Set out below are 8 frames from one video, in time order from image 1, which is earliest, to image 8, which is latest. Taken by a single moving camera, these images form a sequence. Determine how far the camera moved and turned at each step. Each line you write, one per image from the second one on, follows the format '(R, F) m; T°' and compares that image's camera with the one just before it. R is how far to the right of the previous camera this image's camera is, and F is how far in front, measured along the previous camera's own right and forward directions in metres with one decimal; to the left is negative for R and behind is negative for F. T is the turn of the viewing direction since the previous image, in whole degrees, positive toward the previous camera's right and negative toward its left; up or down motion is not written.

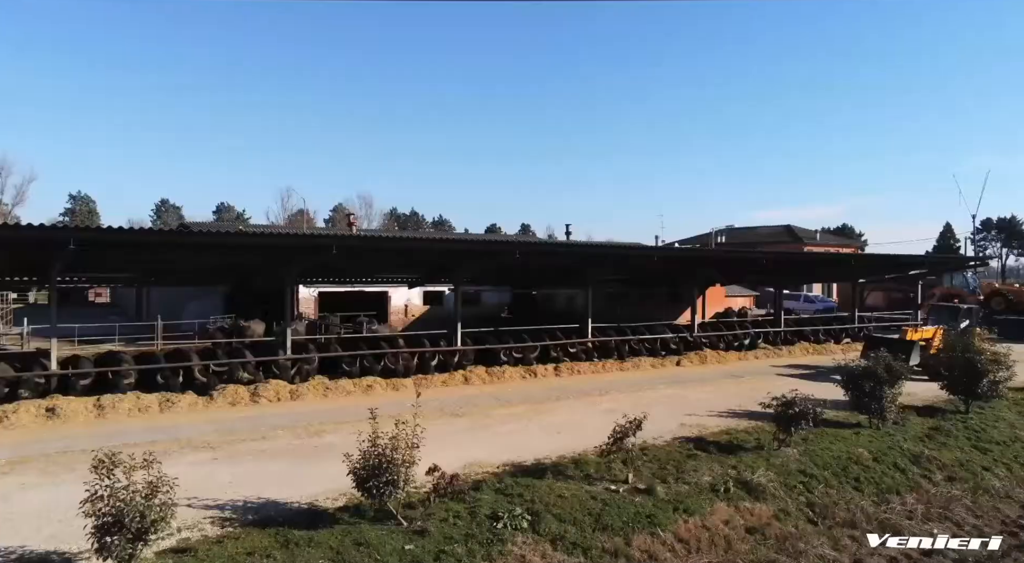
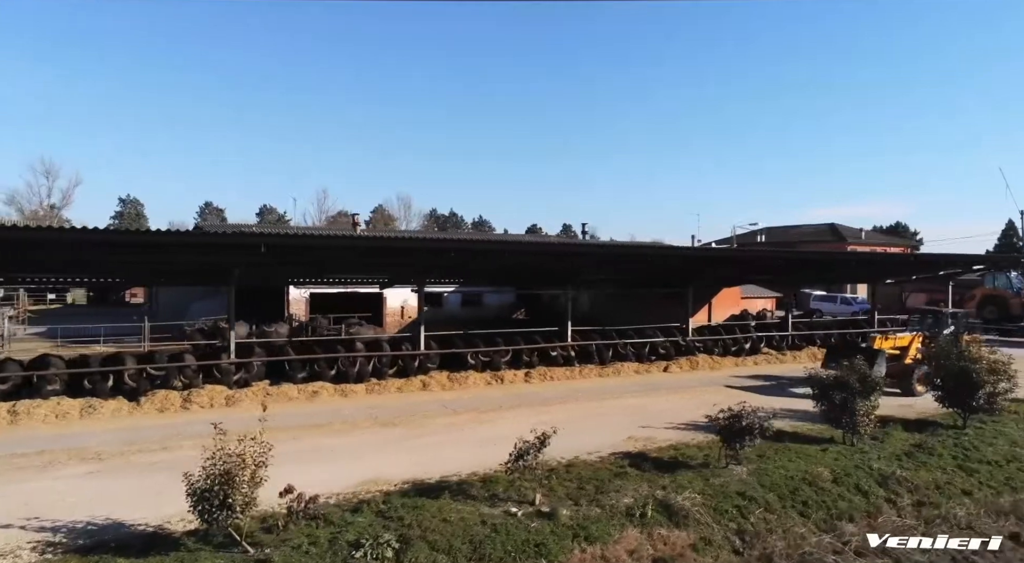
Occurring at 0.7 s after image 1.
(+1.7, +0.8) m; -4°
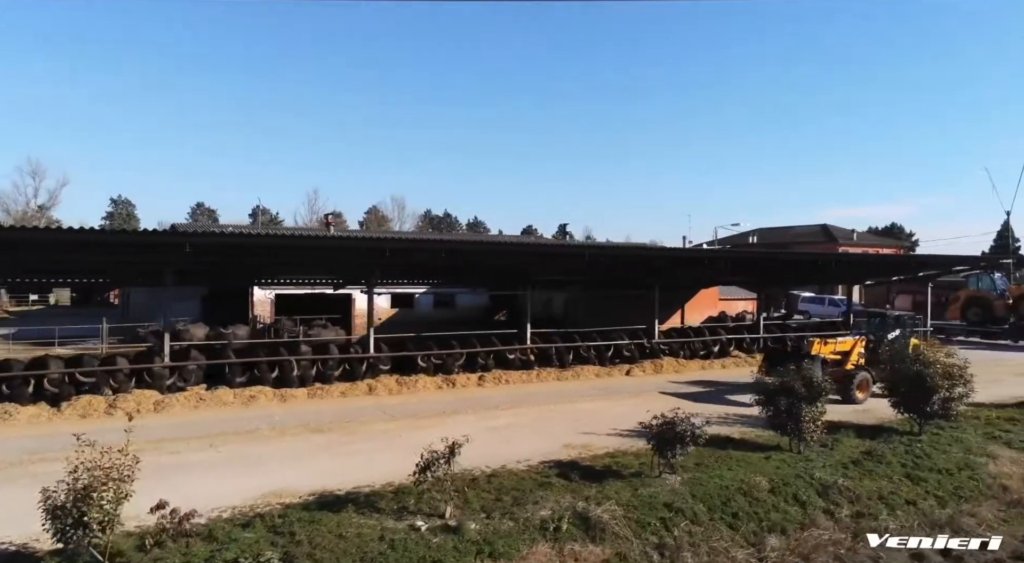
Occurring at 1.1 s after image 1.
(+1.0, +0.4) m; 0°
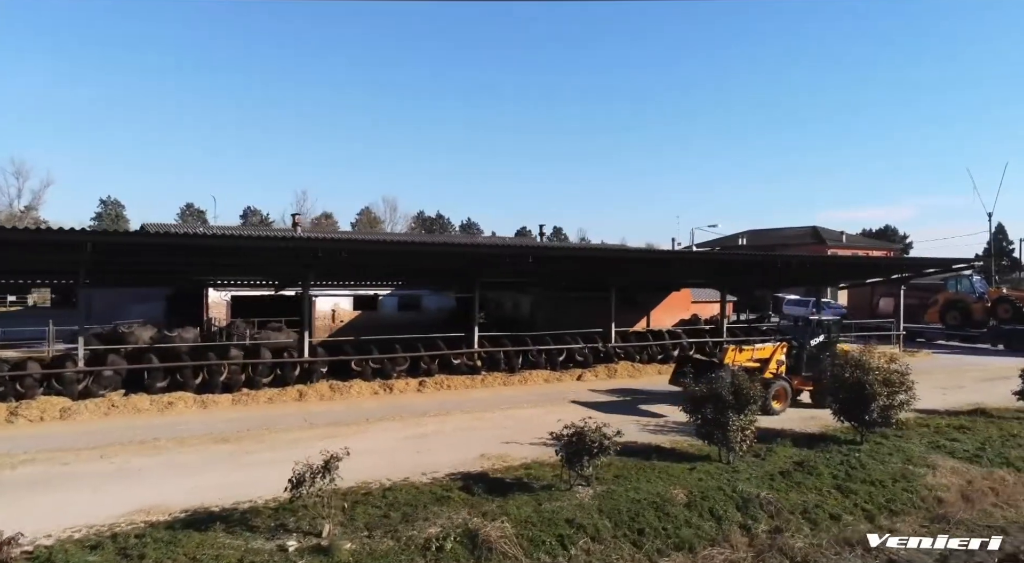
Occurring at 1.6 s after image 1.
(+1.2, +0.5) m; 0°
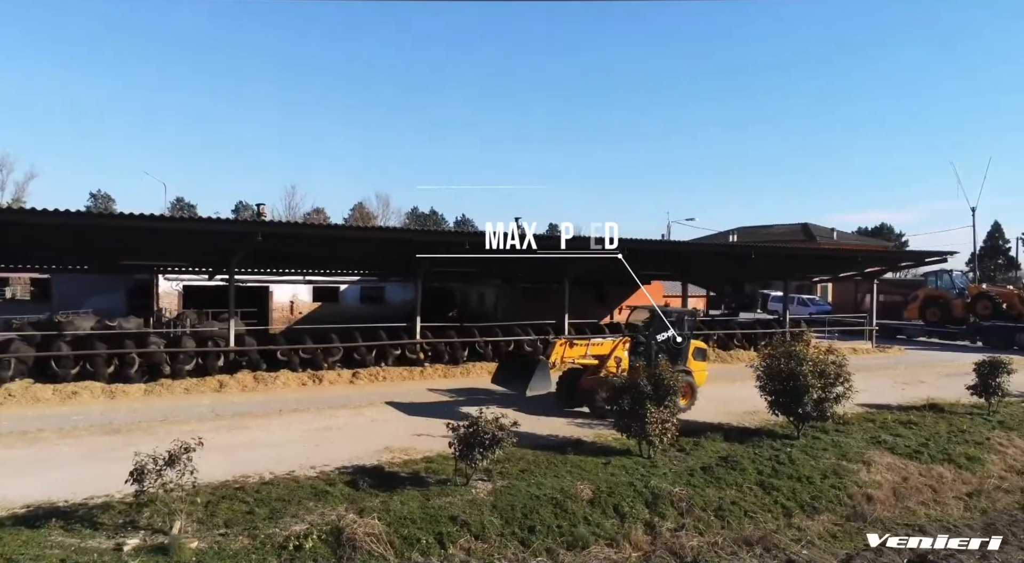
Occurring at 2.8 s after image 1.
(+1.2, +0.6) m; 0°
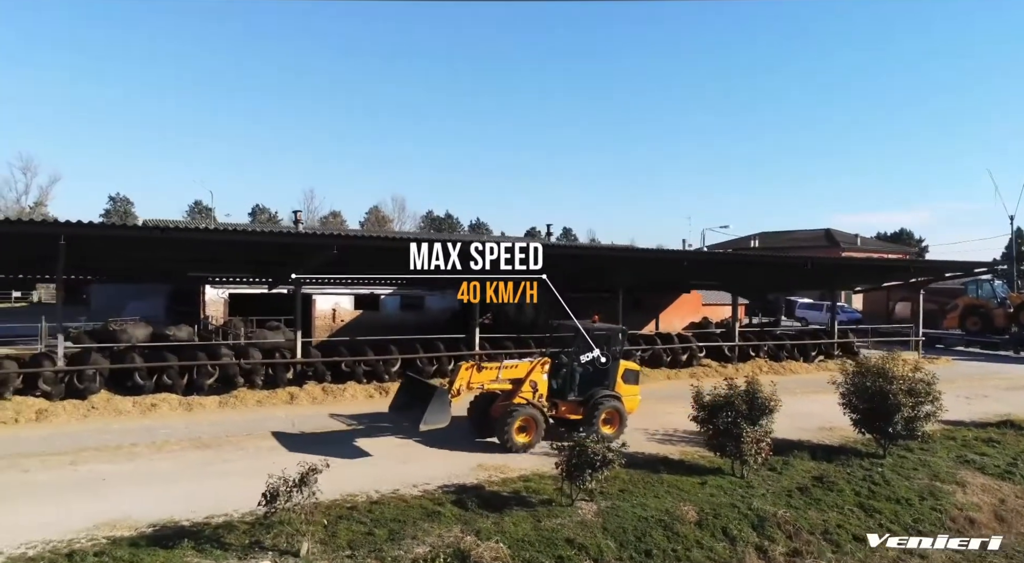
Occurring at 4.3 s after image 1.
(-1.1, 0.0) m; -1°
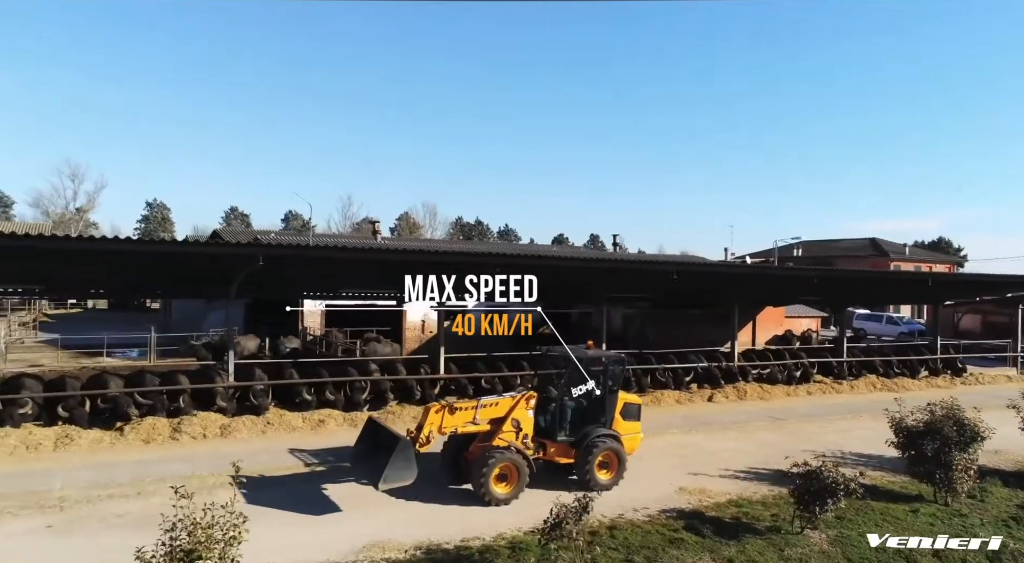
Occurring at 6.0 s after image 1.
(-2.3, 0.0) m; -1°
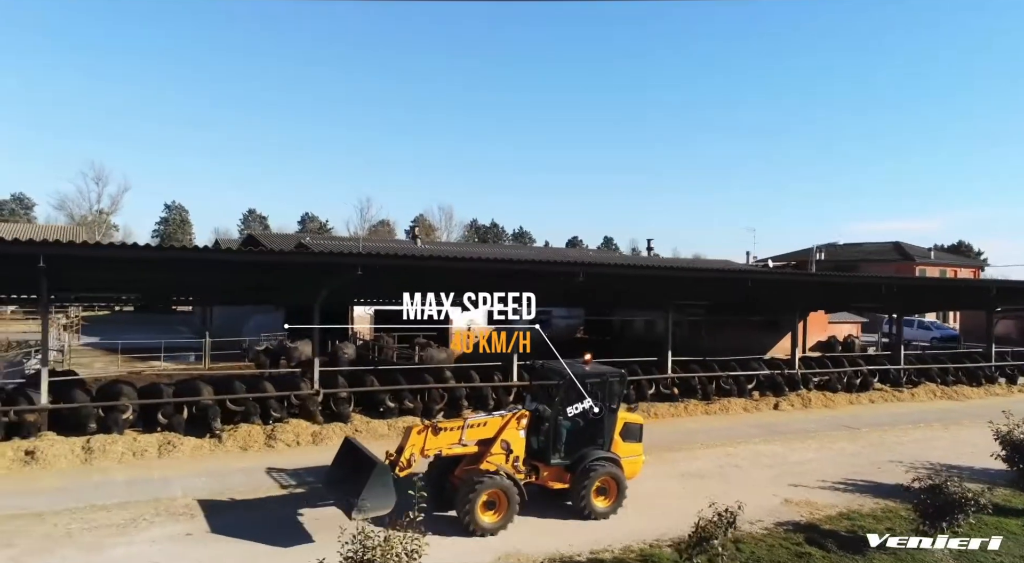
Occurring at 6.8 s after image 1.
(-1.2, 0.0) m; -1°
